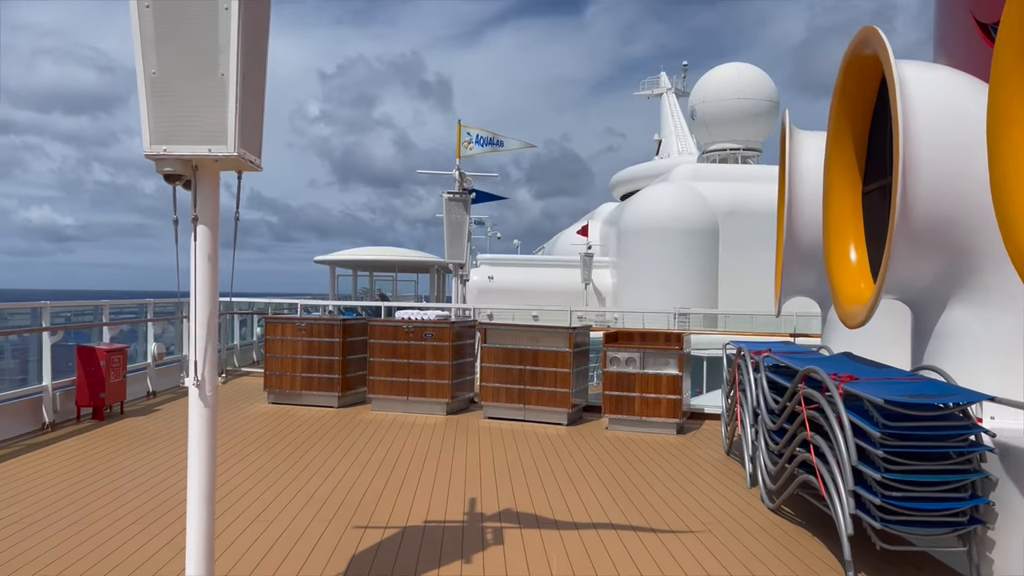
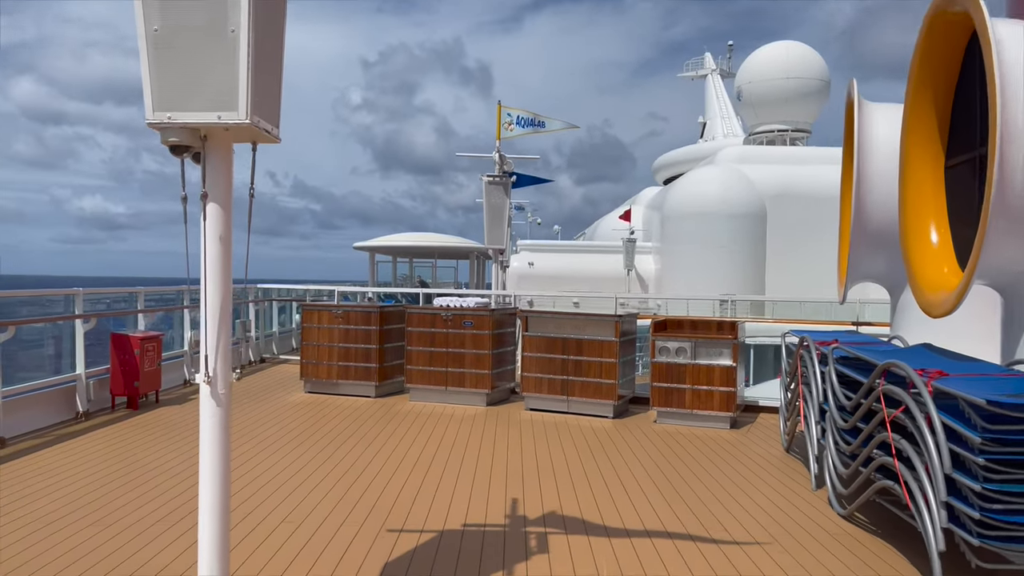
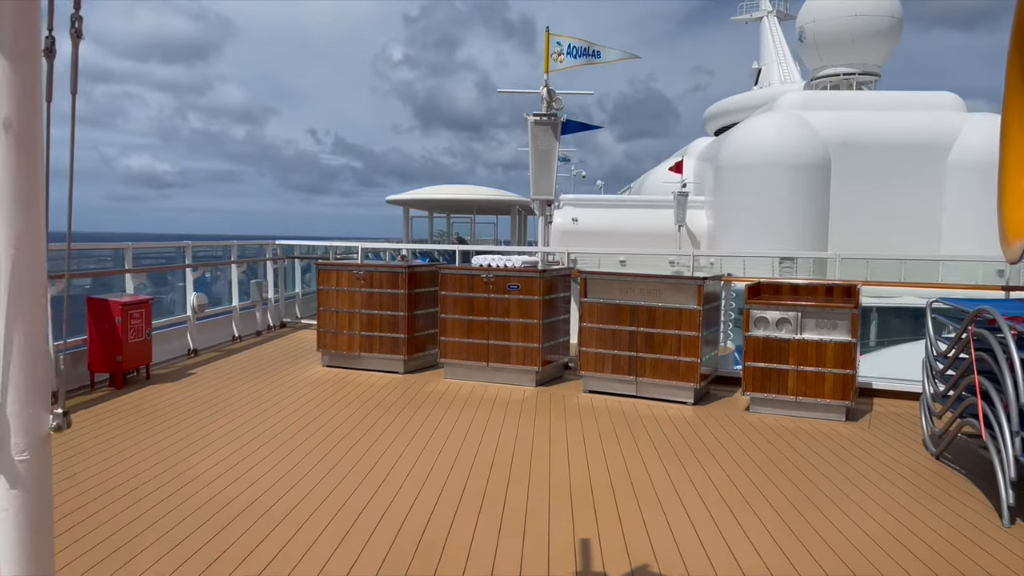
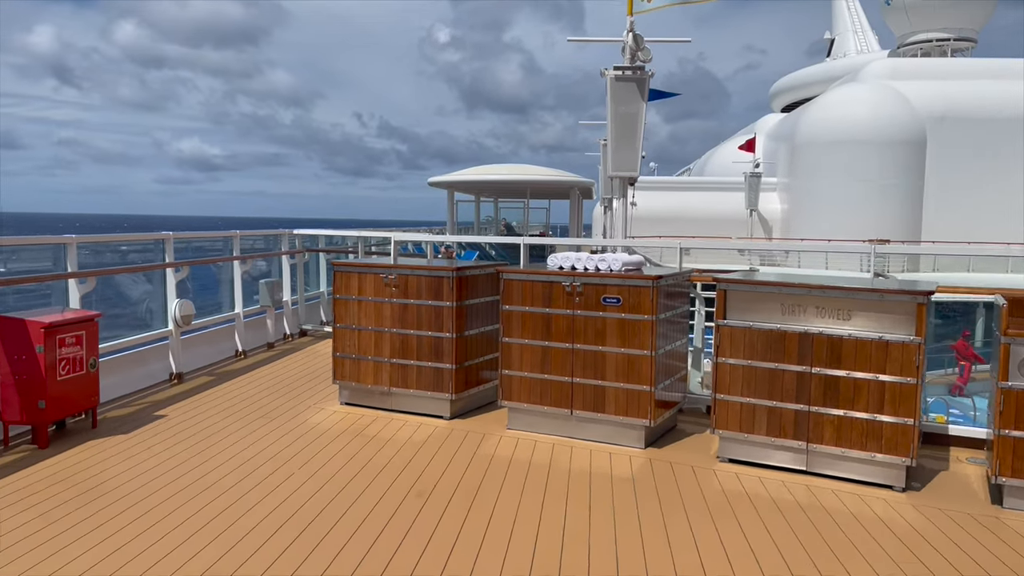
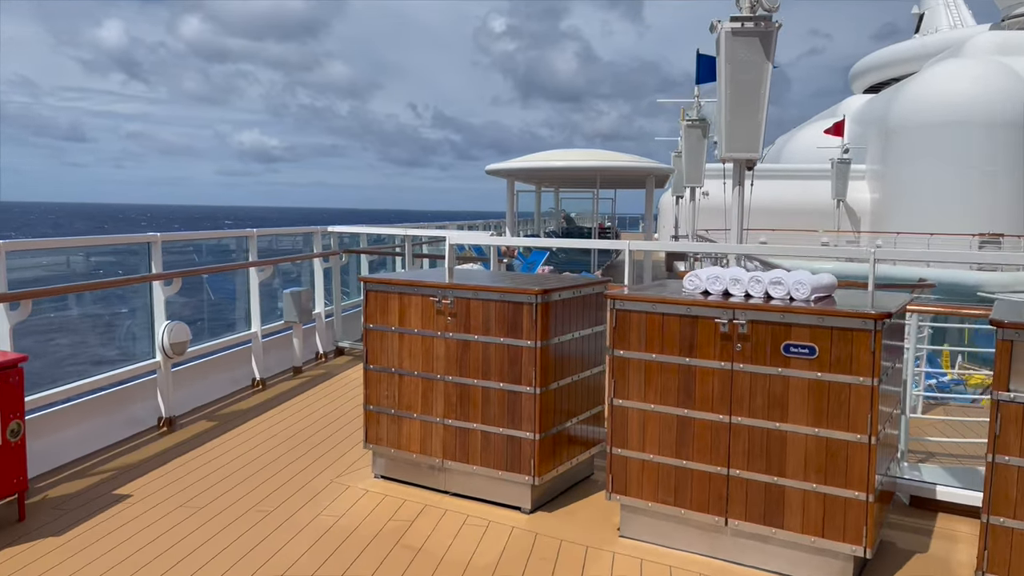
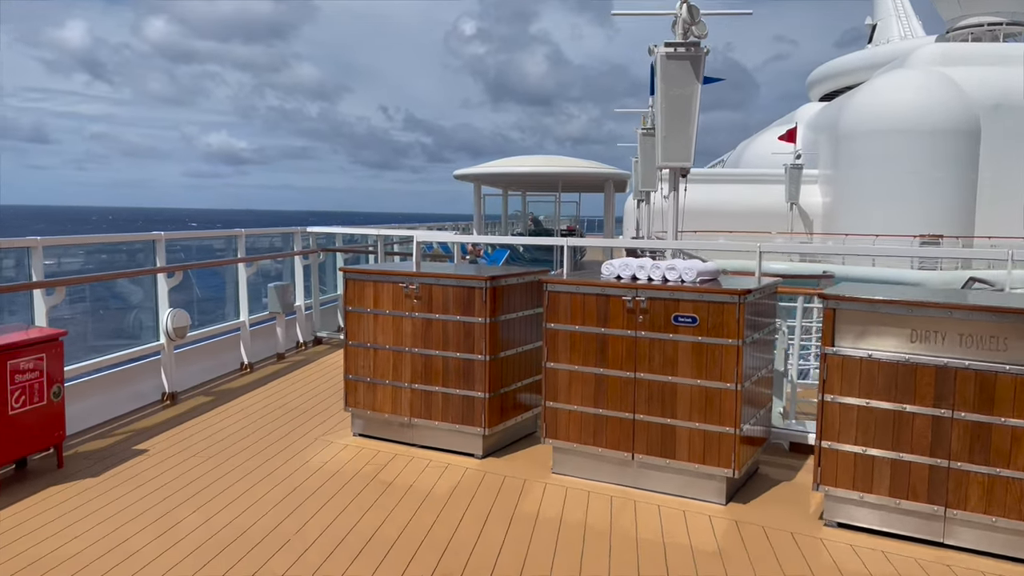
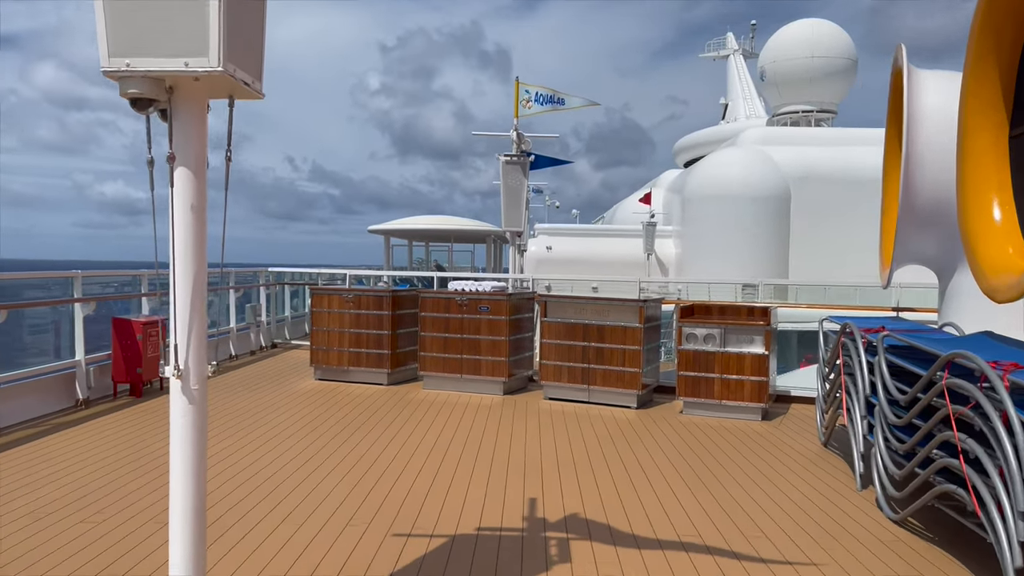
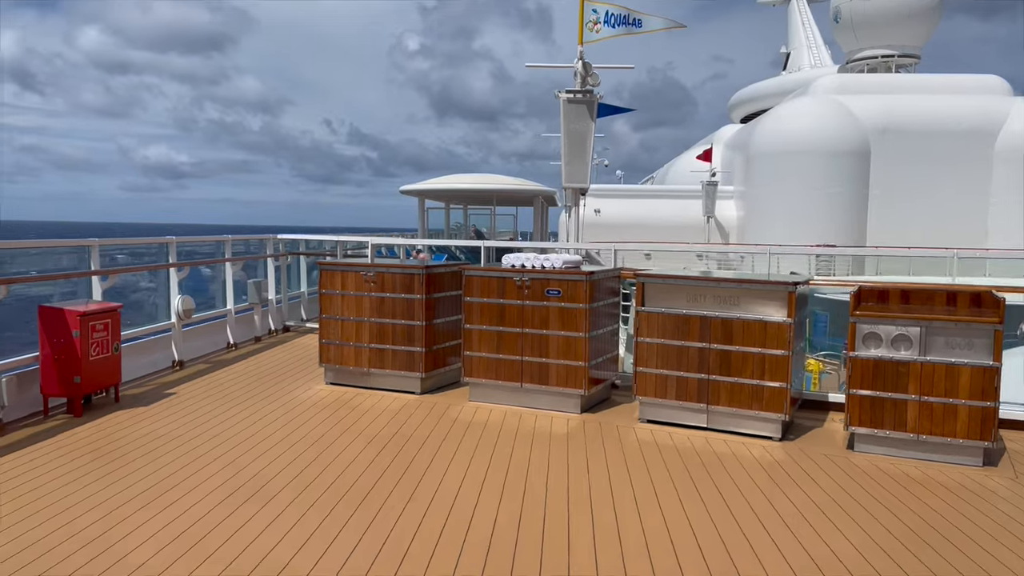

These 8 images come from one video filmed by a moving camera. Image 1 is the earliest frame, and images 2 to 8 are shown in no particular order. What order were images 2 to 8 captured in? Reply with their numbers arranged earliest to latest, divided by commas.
2, 7, 3, 8, 4, 6, 5
